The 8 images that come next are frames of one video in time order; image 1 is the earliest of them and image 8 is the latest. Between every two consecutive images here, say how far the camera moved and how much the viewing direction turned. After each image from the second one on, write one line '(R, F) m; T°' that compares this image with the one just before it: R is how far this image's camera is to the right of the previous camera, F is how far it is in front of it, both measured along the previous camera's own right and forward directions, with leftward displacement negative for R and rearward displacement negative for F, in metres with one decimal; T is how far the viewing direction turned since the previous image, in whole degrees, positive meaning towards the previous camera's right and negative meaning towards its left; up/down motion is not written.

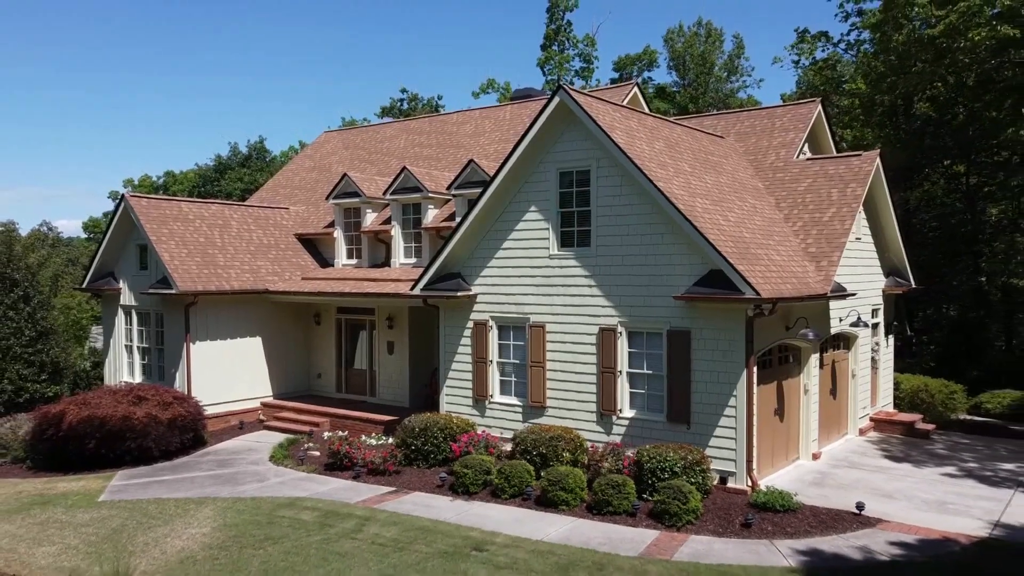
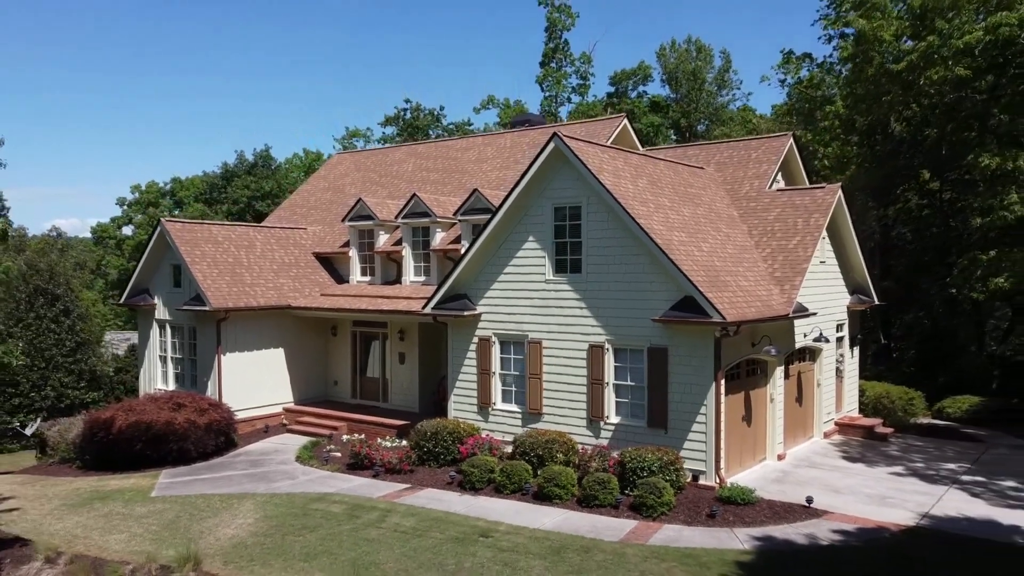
(0.0, -1.9) m; 0°
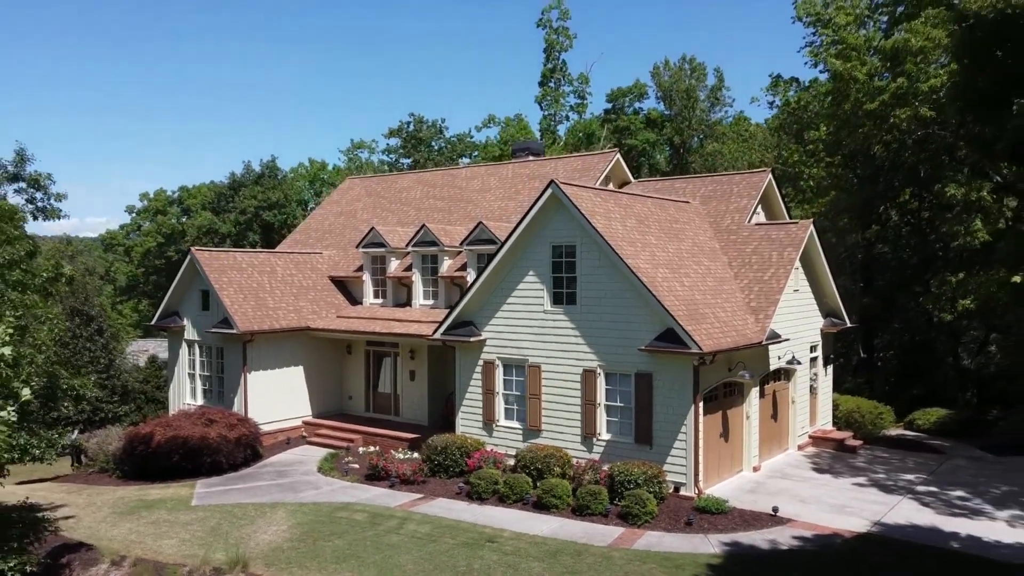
(-0.1, -1.8) m; 0°
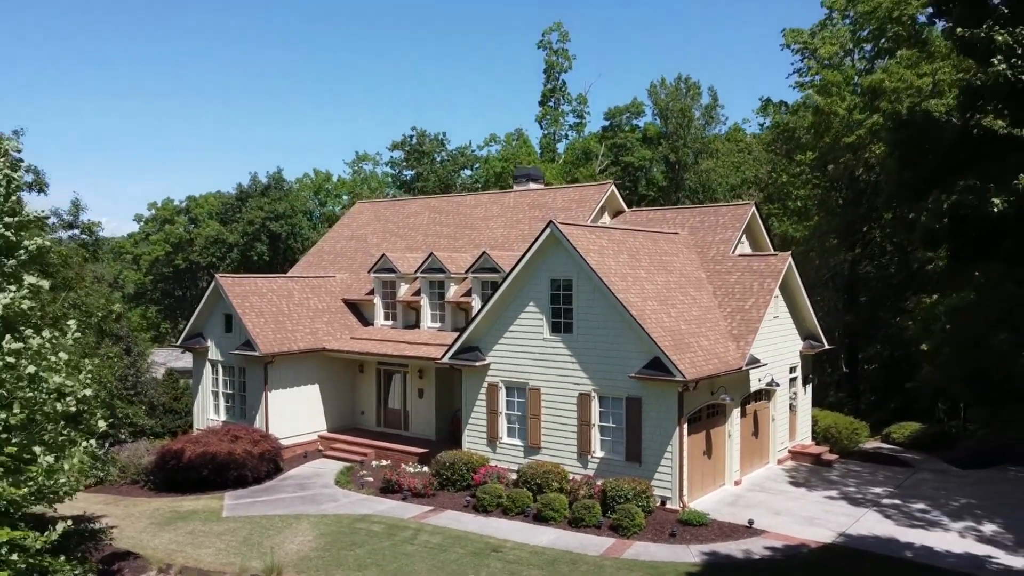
(-0.1, -1.7) m; 0°
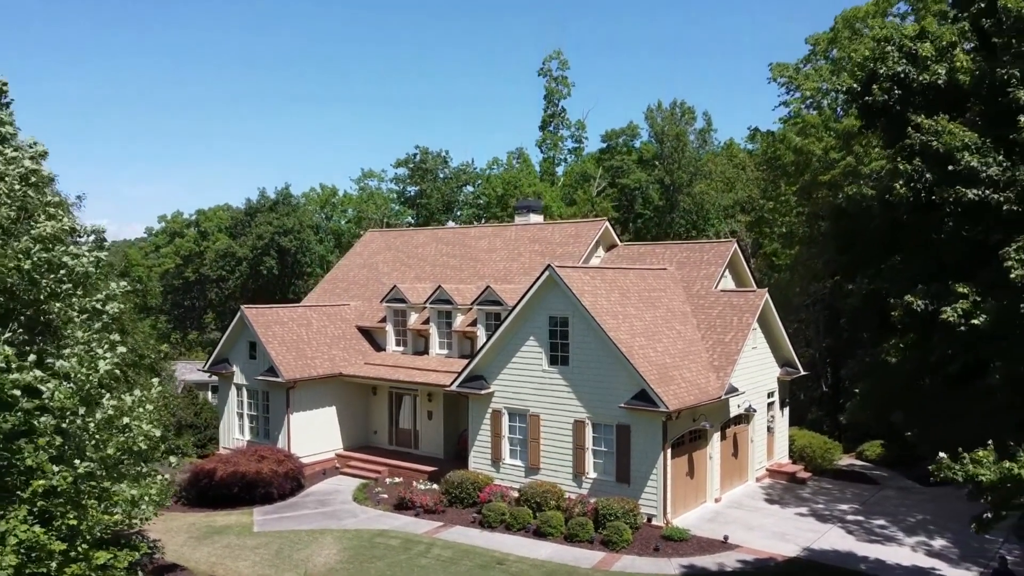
(0.0, -2.1) m; 0°
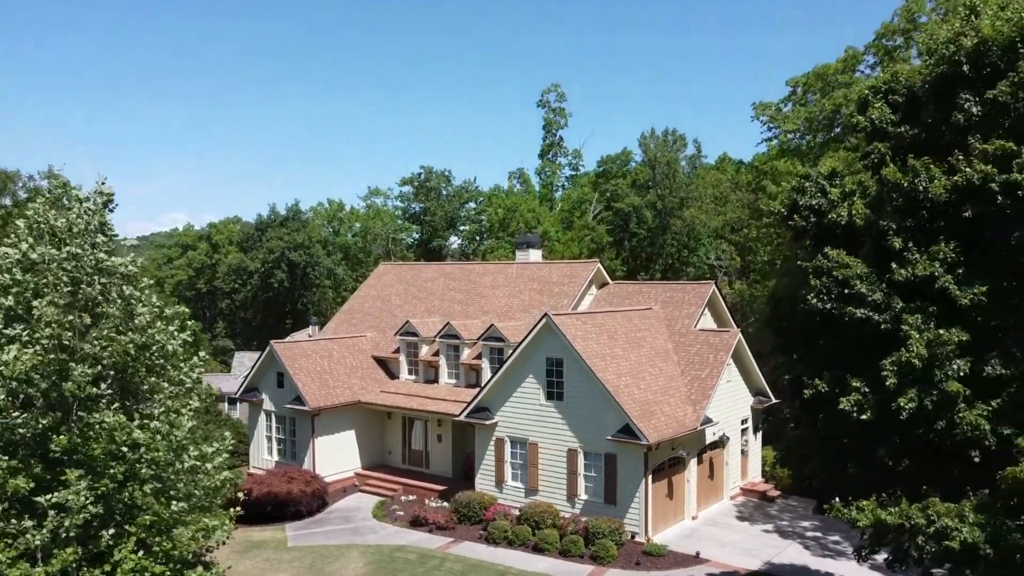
(0.0, -3.0) m; 0°
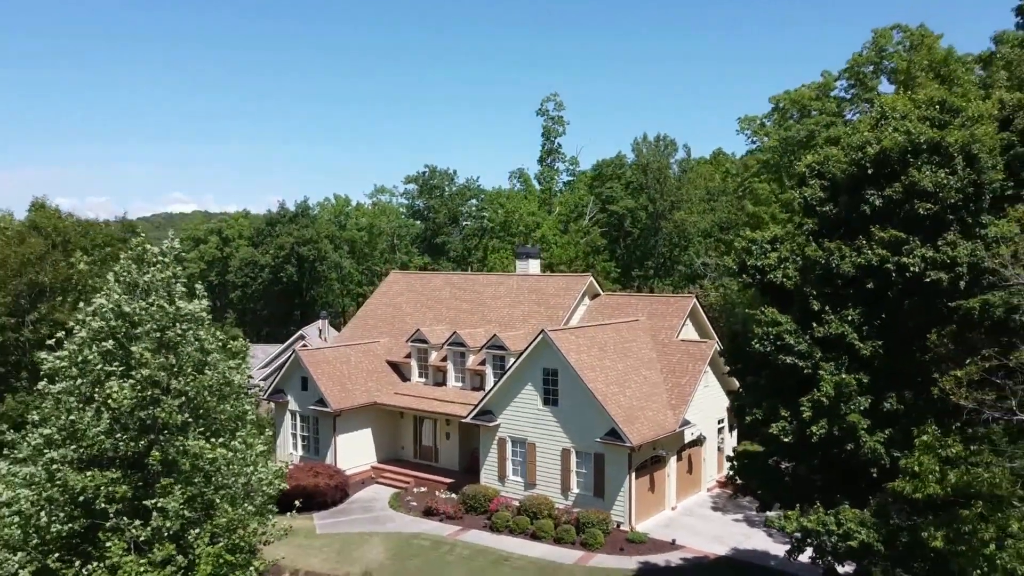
(0.0, -3.1) m; 0°
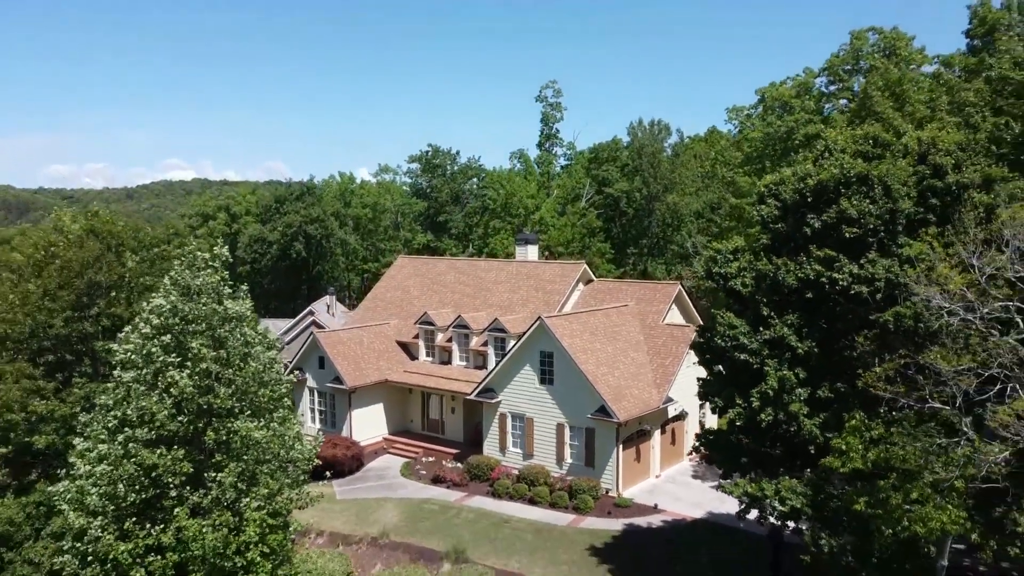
(0.0, -2.8) m; 0°
